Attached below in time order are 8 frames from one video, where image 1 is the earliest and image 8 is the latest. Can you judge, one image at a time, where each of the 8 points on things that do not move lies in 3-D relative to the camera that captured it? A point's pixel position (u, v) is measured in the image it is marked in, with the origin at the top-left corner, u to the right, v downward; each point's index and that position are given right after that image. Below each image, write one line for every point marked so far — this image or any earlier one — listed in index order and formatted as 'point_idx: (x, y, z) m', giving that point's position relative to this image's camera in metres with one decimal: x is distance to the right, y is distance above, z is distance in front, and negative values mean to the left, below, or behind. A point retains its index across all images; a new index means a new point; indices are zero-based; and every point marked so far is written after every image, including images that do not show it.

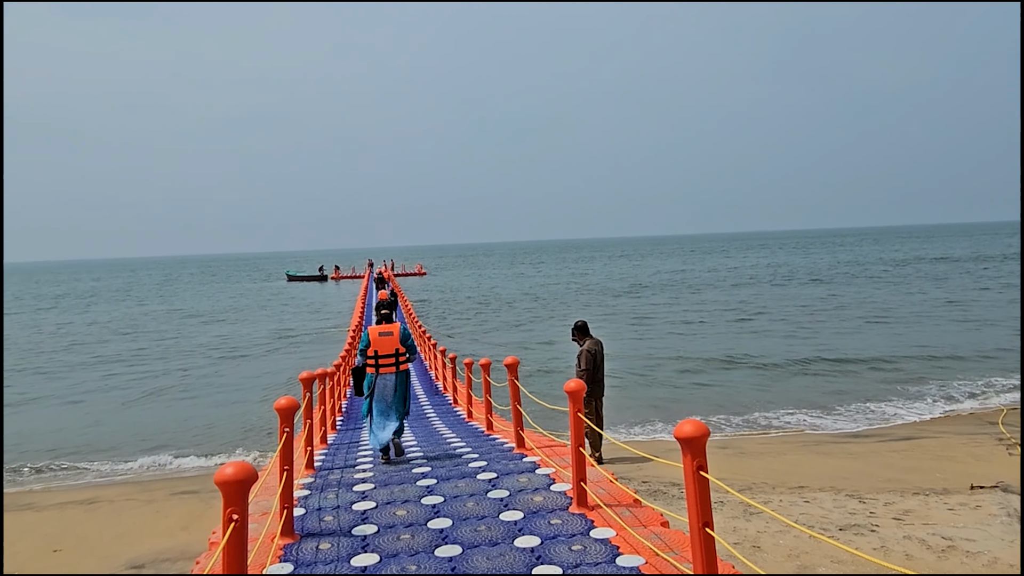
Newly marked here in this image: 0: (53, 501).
0: (-5.5, -2.6, +7.9) m
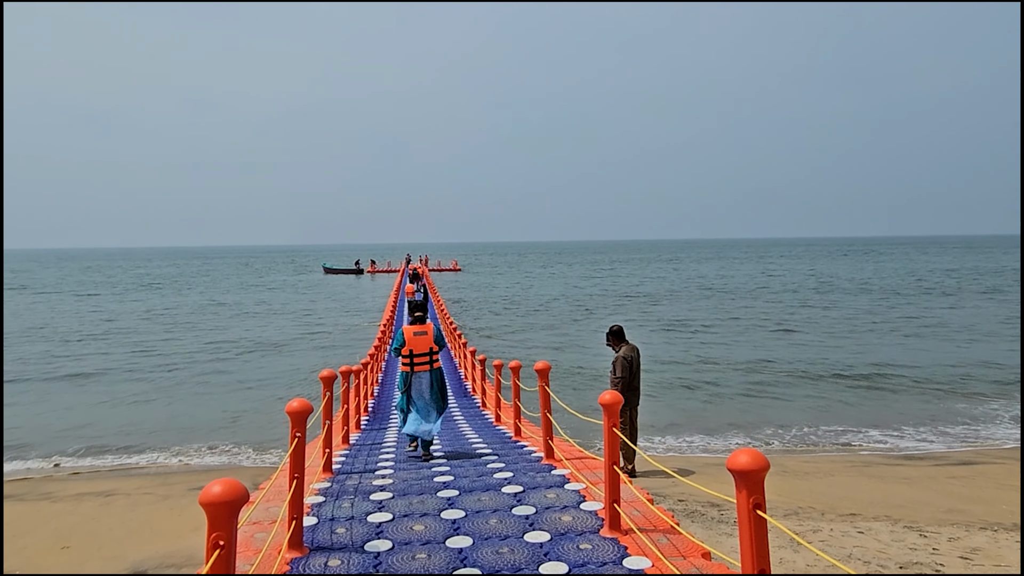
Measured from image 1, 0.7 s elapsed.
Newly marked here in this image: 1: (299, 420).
0: (-5.2, -2.4, +7.8) m
1: (-1.4, -0.9, +4.4) m
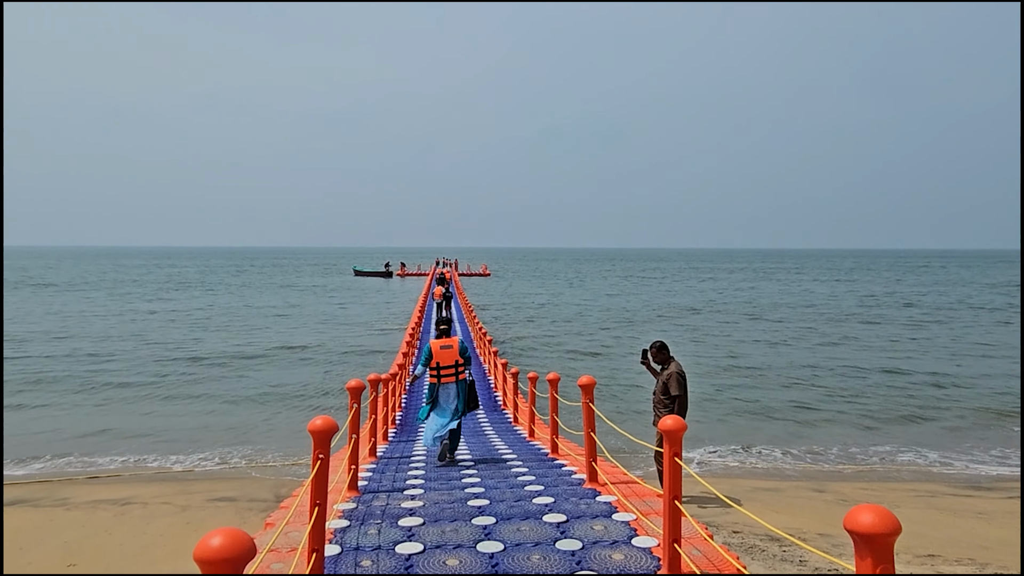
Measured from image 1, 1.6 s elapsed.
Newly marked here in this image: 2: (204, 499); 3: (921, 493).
0: (-4.8, -2.4, +7.5) m
1: (-1.1, -0.9, +3.9) m
2: (-3.7, -2.6, +7.9) m
3: (+5.2, -2.6, +8.3) m
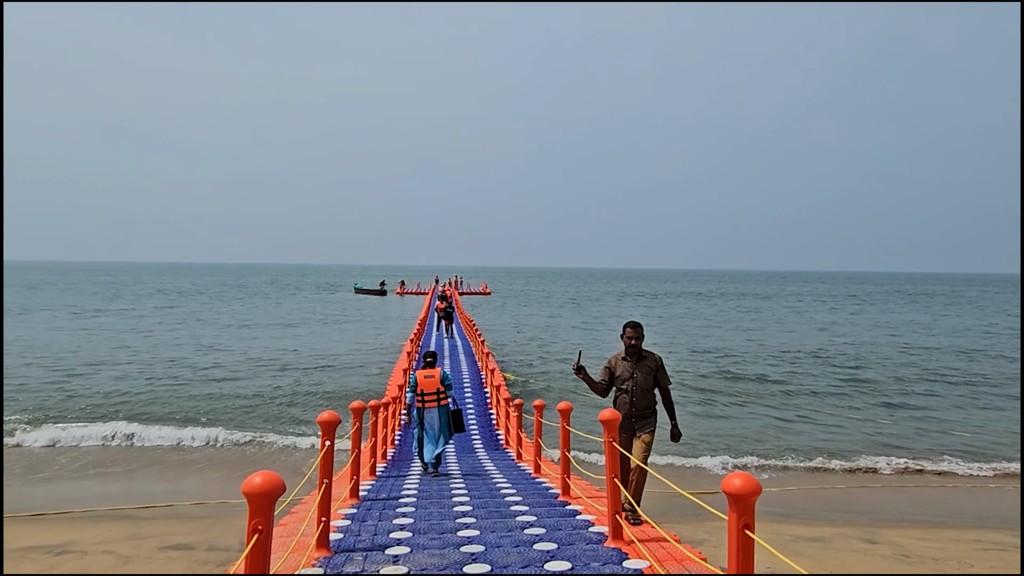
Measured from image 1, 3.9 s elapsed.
0: (-4.8, -2.5, +6.4) m
1: (-1.1, -0.9, +2.8) m
2: (-3.7, -2.7, +6.8) m
3: (+5.2, -2.8, +7.2) m
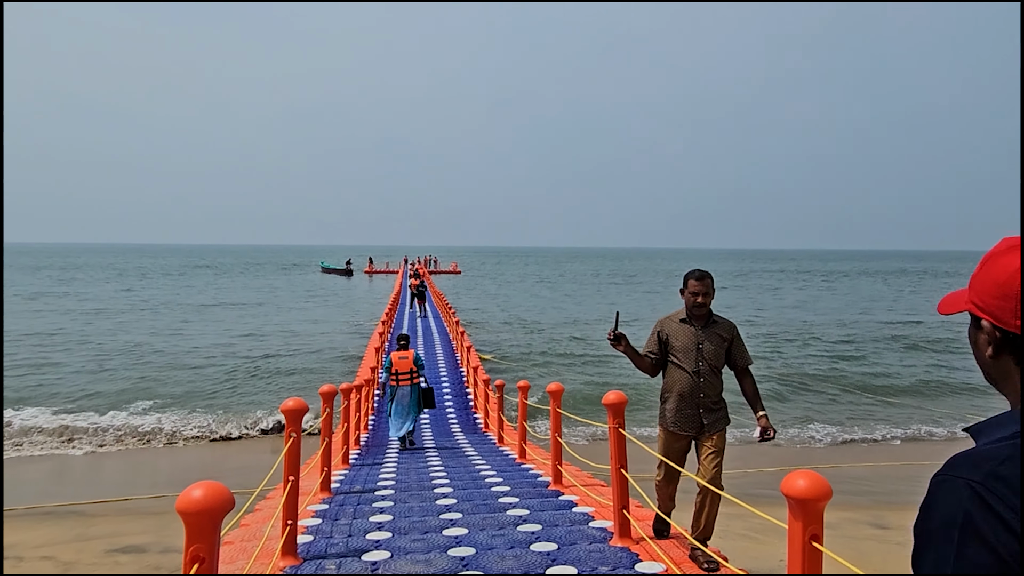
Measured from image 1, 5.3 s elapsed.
0: (-4.9, -2.3, +5.6) m
1: (-1.0, -0.8, +2.2) m
2: (-3.8, -2.4, +6.1) m
3: (+5.1, -2.5, +6.9) m
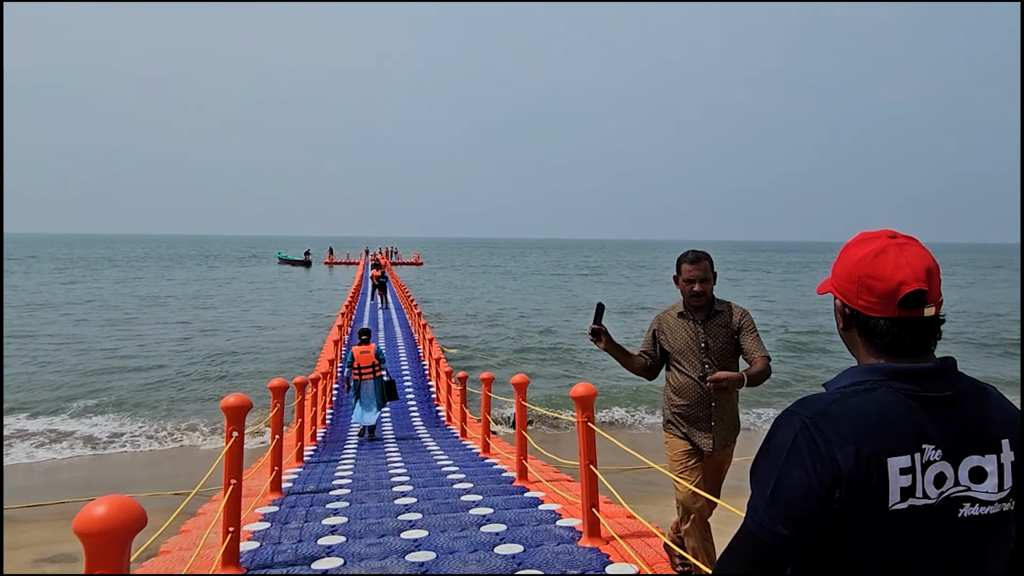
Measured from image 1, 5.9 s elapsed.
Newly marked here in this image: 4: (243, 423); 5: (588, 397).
0: (-5.2, -2.2, +5.0) m
1: (-1.1, -0.7, +1.8) m
2: (-4.1, -2.3, +5.6) m
3: (+4.7, -2.4, +6.9) m
4: (-1.7, -0.8, +4.1) m
5: (+0.5, -0.7, +4.2) m
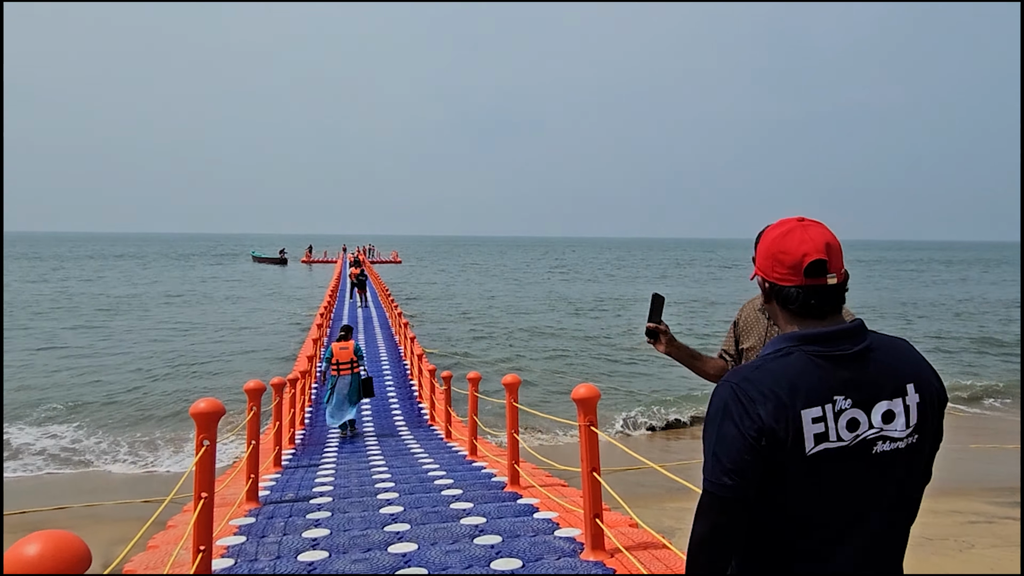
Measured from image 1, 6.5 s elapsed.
0: (-5.2, -2.2, +4.6) m
1: (-1.1, -0.7, +1.5) m
2: (-4.2, -2.3, +5.1) m
3: (+4.6, -2.3, +6.7) m
4: (-1.7, -0.8, +3.7) m
5: (+0.5, -0.6, +3.9) m
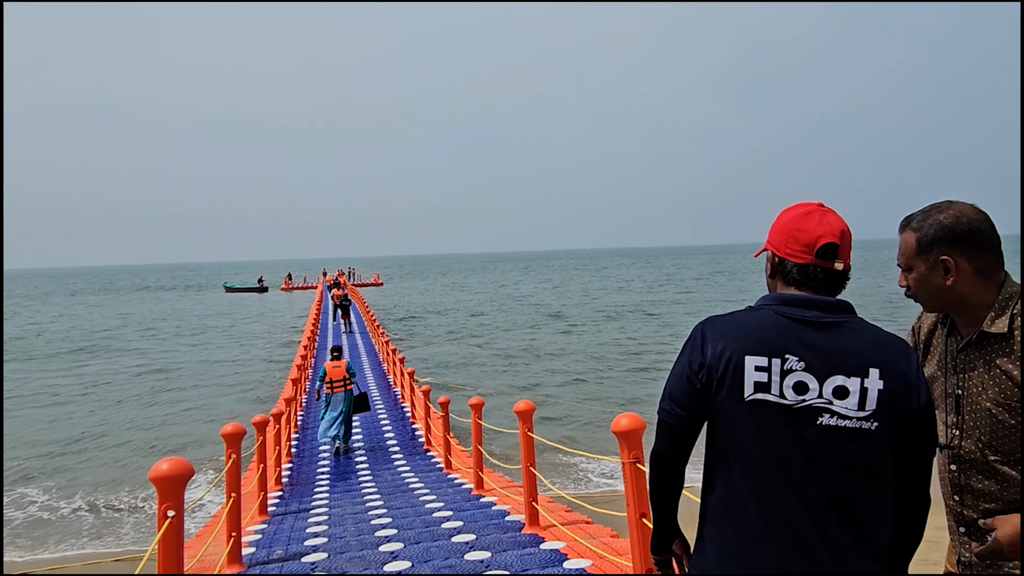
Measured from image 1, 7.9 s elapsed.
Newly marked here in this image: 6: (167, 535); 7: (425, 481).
0: (-5.0, -2.5, +3.8) m
1: (-0.8, -0.8, +0.8) m
2: (-4.0, -2.6, +4.3) m
3: (+4.7, -2.2, +6.2) m
4: (-1.5, -0.9, +3.0) m
5: (+0.6, -0.7, +3.3) m
6: (-1.5, -1.1, +3.0) m
7: (-1.0, -2.3, +7.9) m
